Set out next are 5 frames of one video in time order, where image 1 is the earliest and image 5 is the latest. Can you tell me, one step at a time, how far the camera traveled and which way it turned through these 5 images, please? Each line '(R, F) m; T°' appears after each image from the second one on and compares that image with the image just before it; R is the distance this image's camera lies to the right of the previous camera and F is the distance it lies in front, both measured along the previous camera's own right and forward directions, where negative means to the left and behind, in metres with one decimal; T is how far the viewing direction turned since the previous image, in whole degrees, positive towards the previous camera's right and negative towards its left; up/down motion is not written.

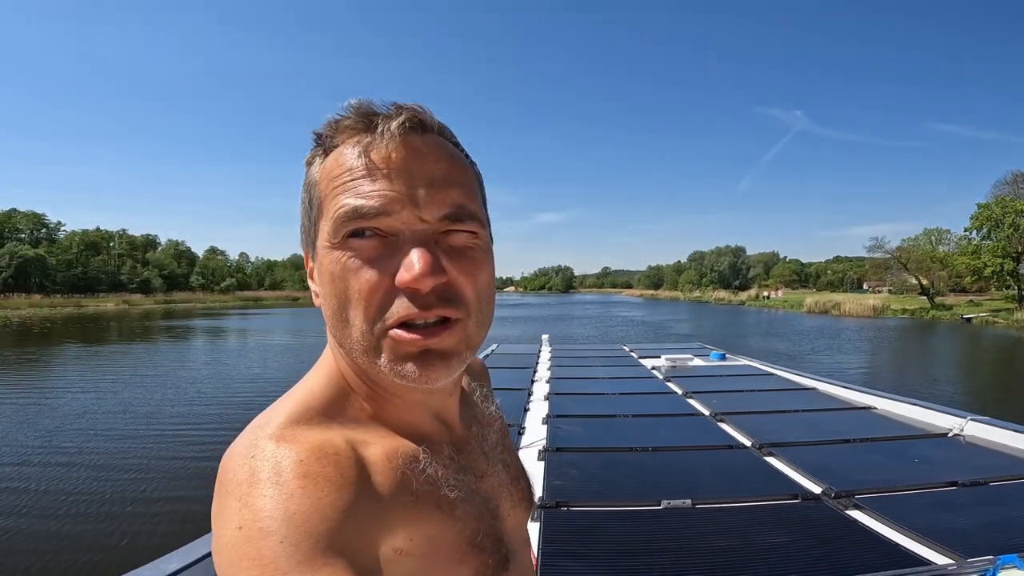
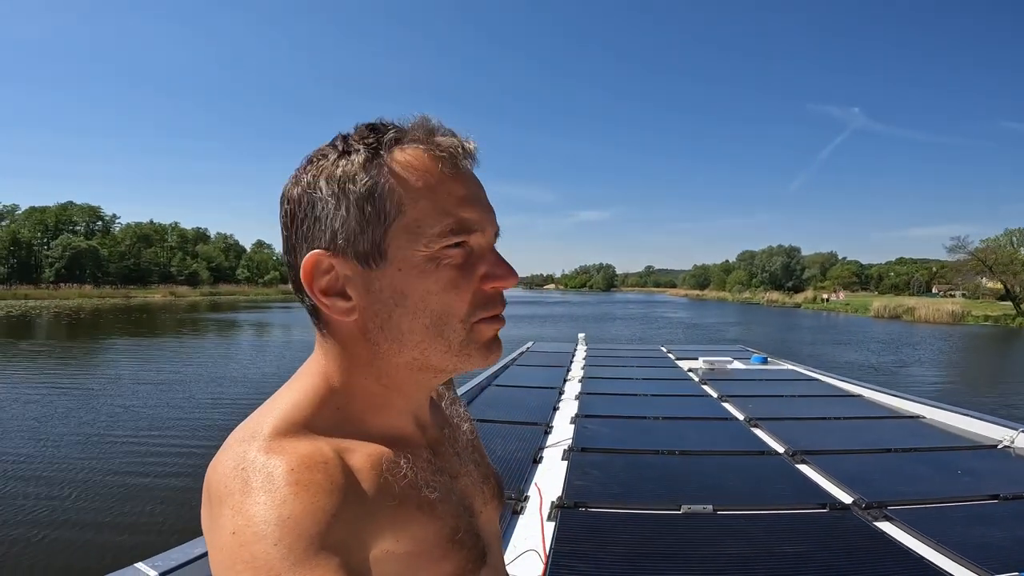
(+0.5, -0.2) m; -4°
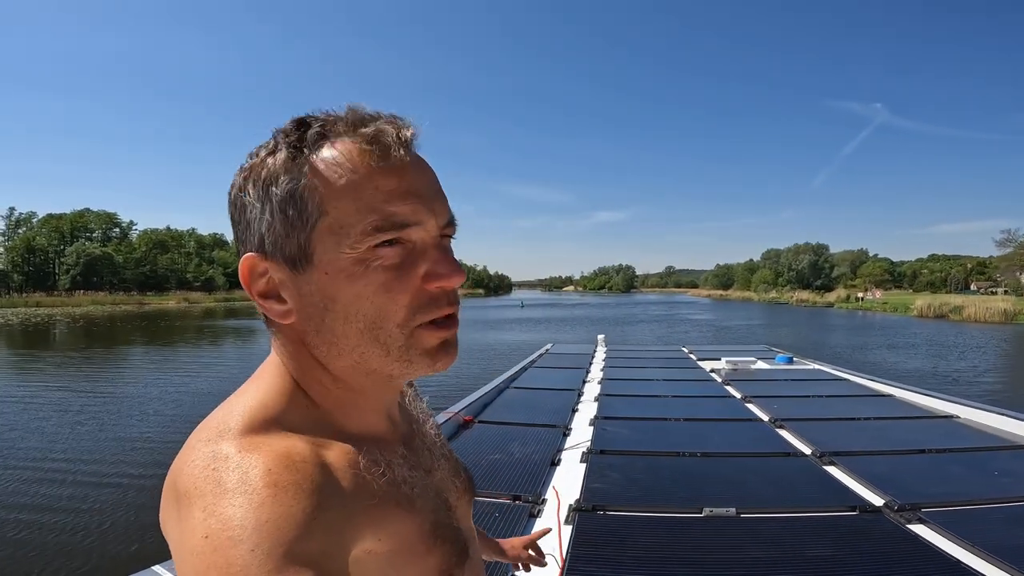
(+0.2, +0.3) m; -2°
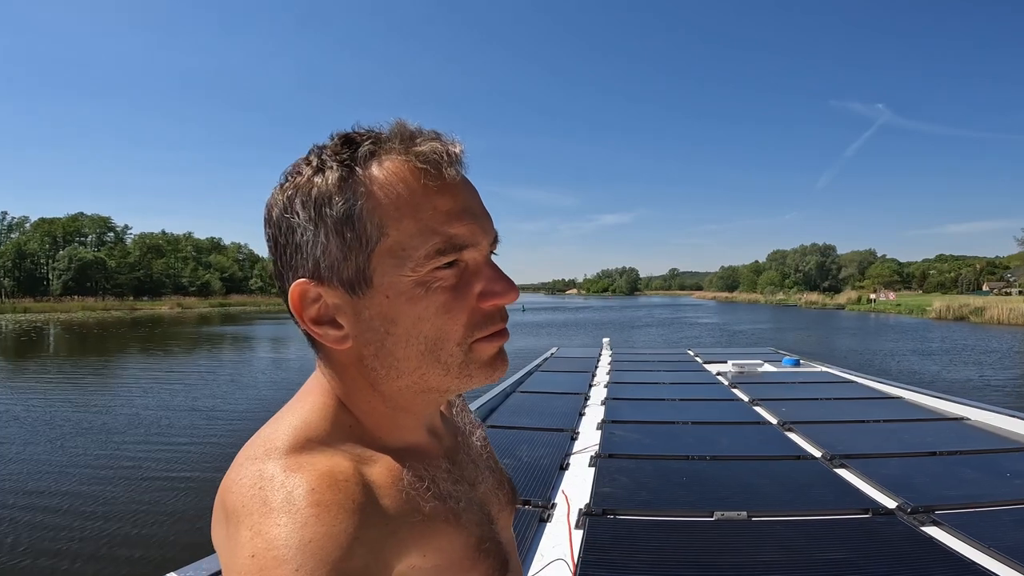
(0.0, +0.5) m; 0°
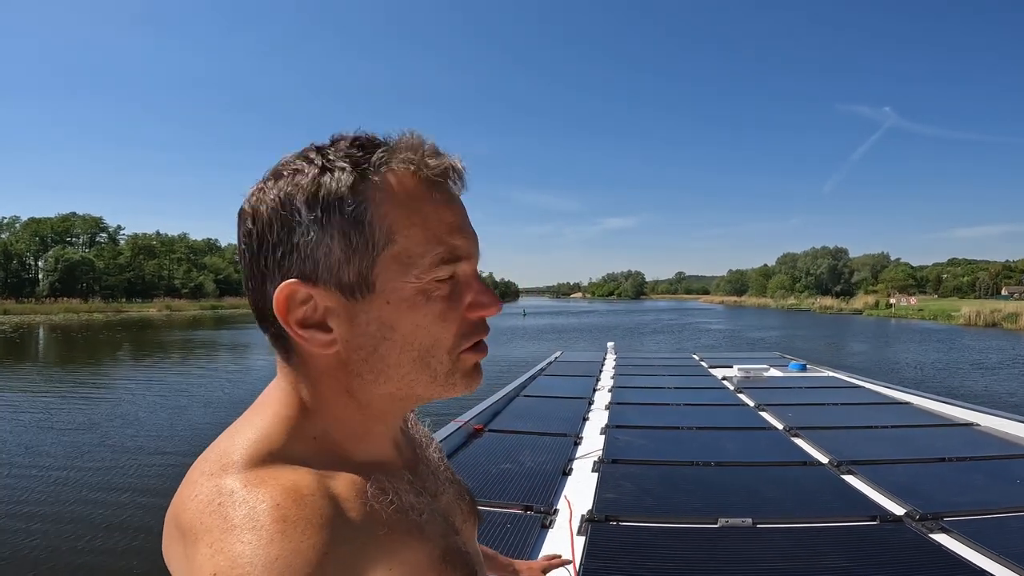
(0.0, +0.7) m; -1°
